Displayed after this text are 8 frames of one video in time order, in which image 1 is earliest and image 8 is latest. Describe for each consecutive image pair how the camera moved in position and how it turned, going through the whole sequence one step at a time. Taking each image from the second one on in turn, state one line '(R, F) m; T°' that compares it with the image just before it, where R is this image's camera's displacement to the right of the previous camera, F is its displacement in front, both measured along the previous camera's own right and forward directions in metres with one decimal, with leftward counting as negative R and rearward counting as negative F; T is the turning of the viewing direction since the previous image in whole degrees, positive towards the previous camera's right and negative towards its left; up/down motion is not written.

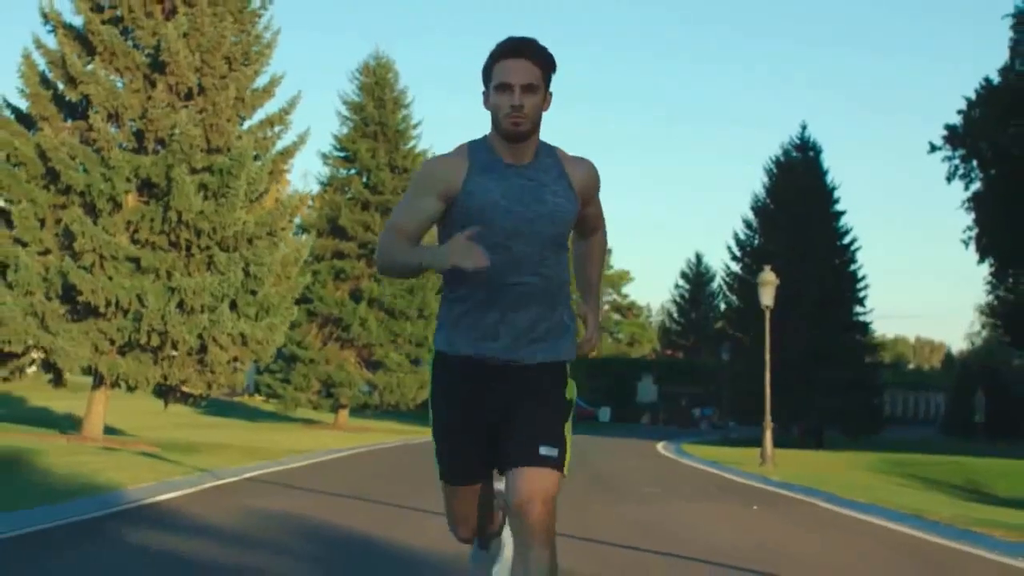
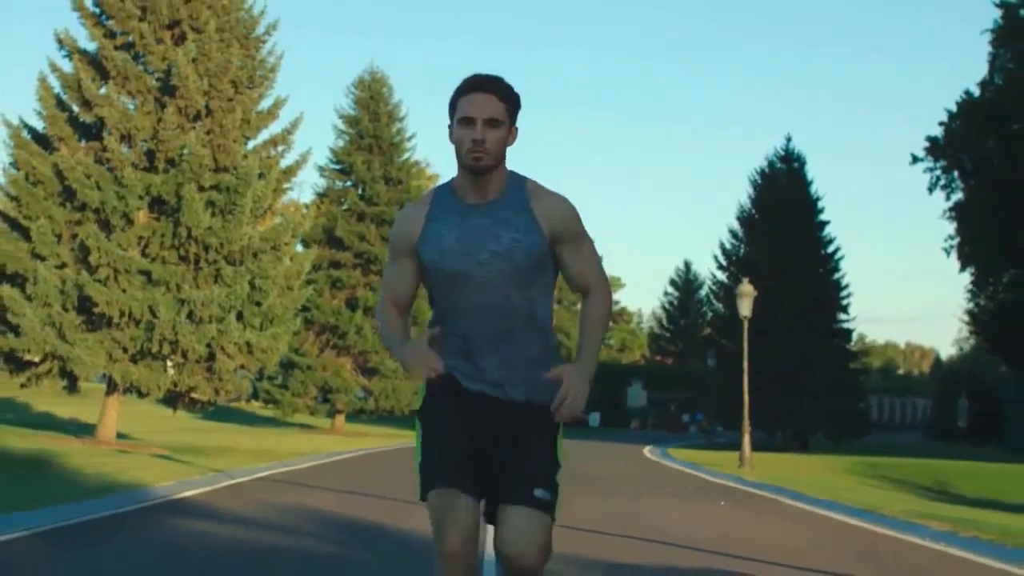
(0.0, -1.6) m; 0°
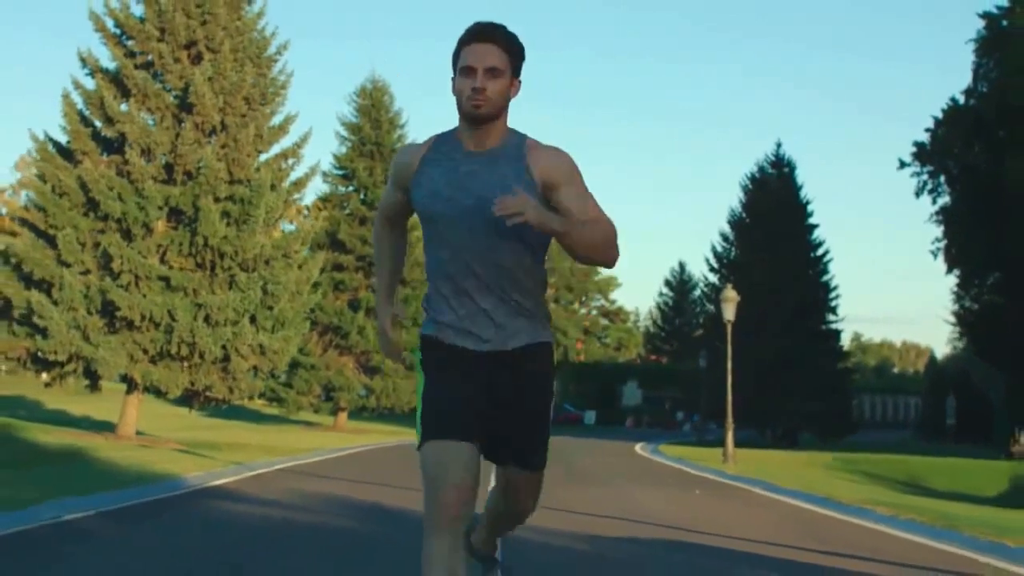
(0.0, -1.9) m; 0°
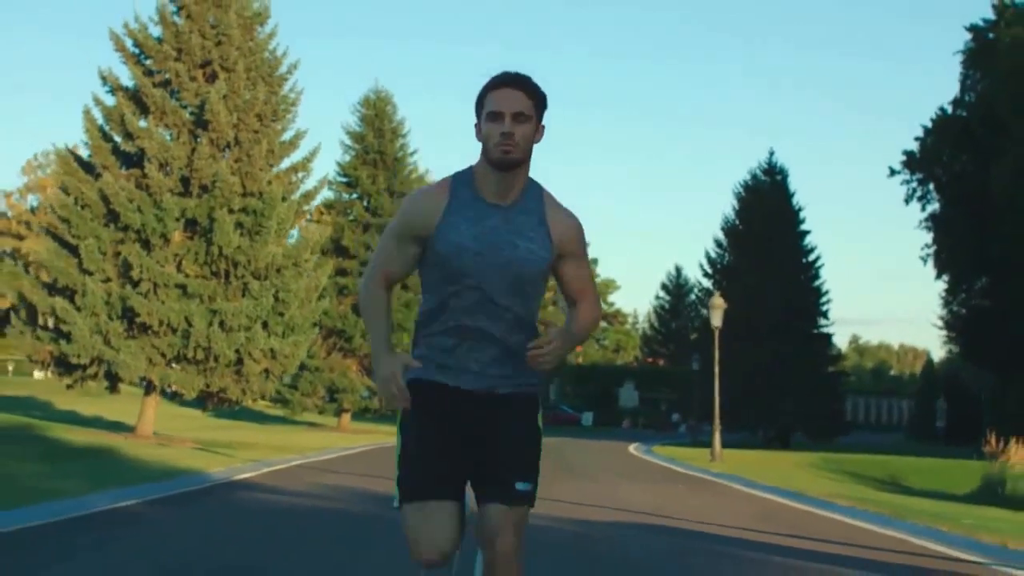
(0.0, -1.7) m; 0°
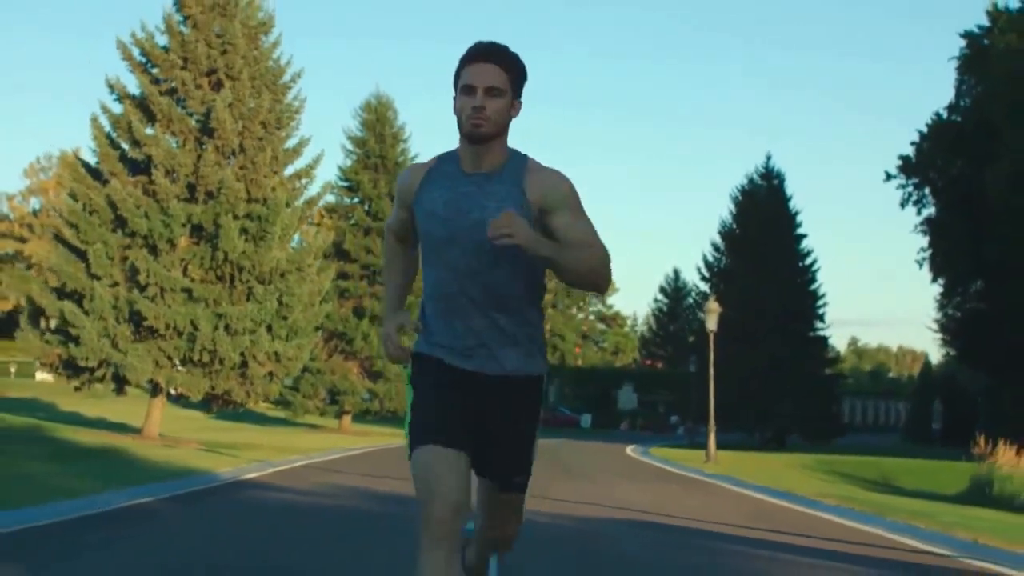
(0.0, -0.7) m; 0°
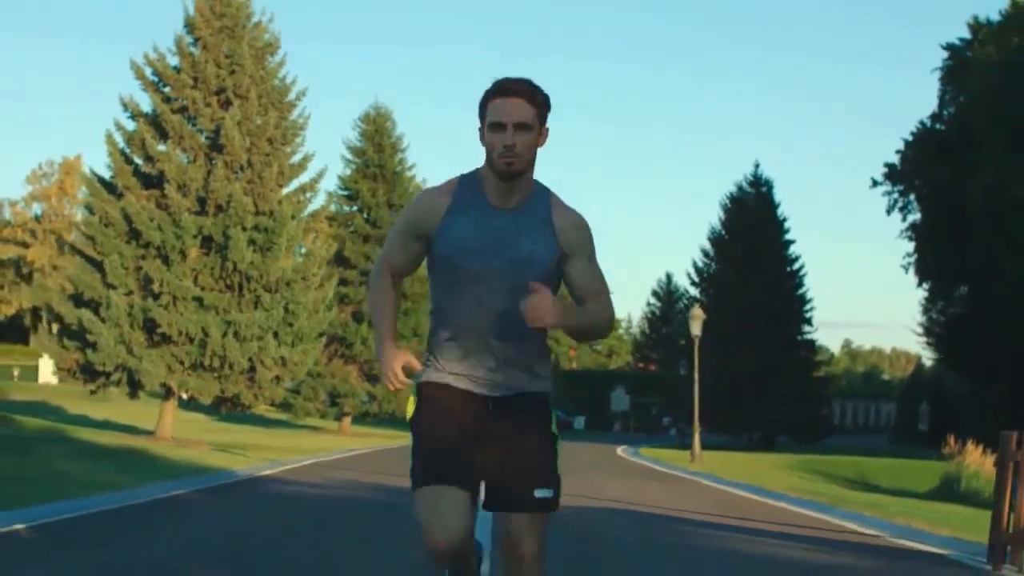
(0.0, -1.8) m; 0°
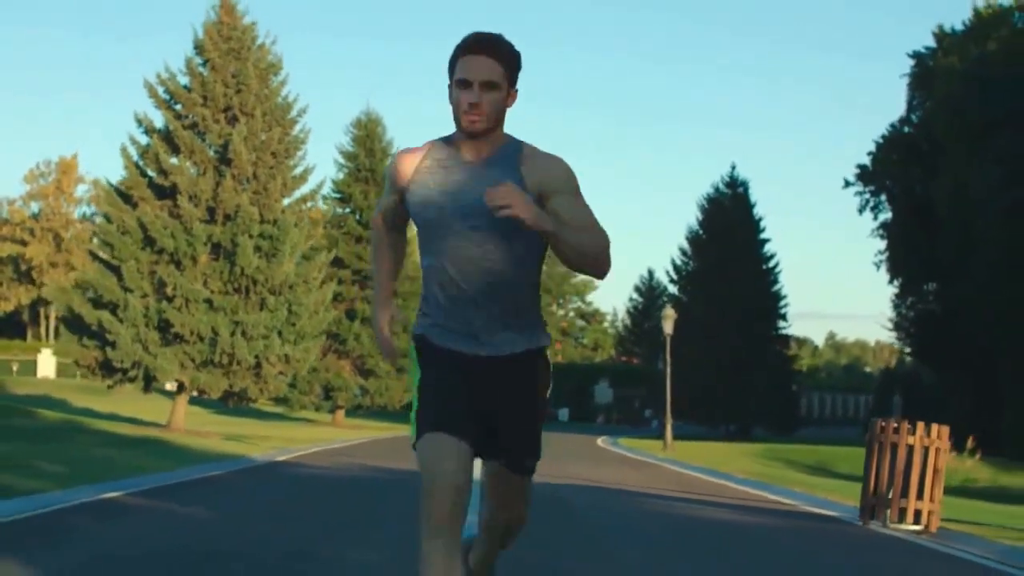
(0.0, -3.0) m; +1°
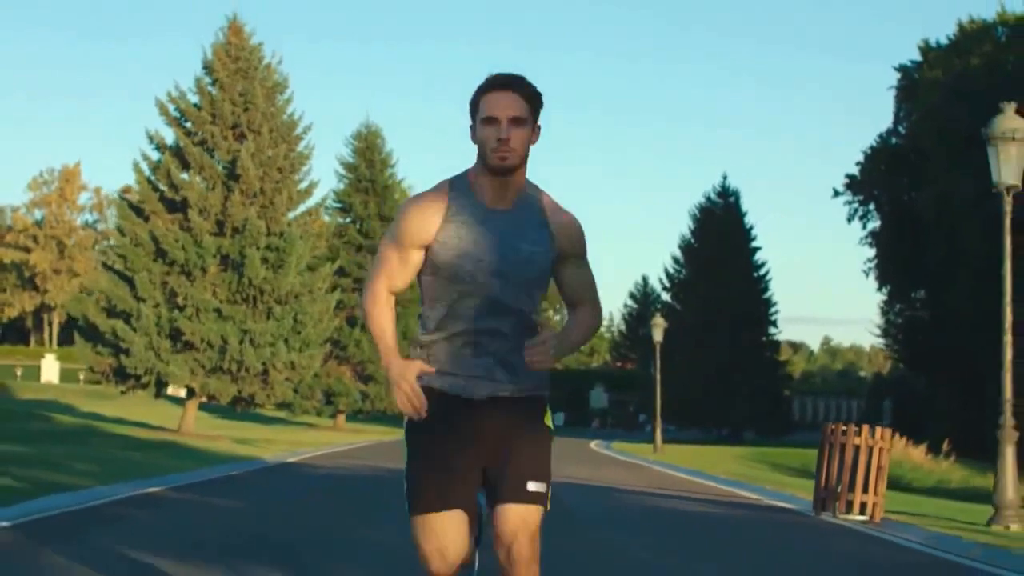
(0.0, -1.7) m; 0°
